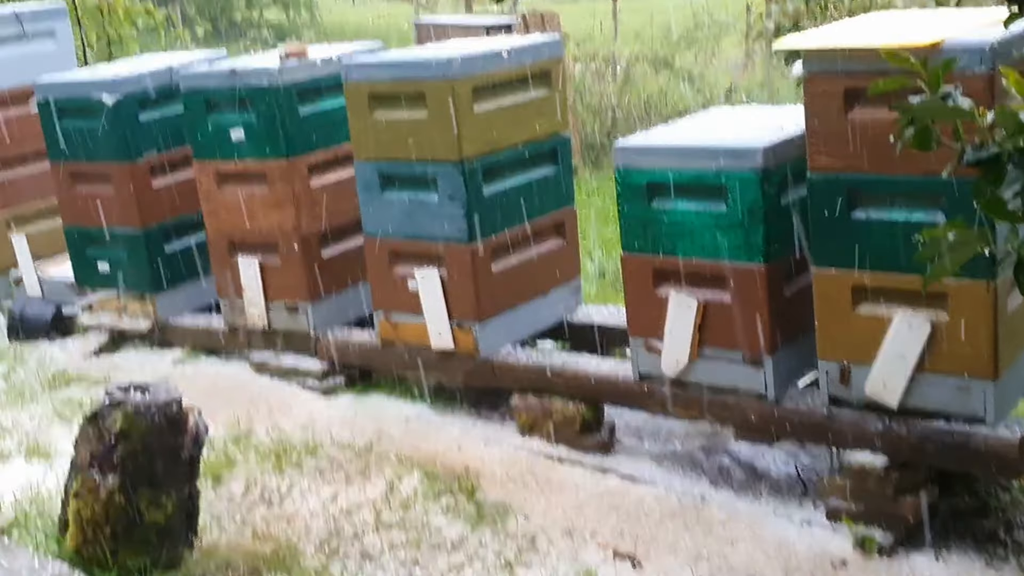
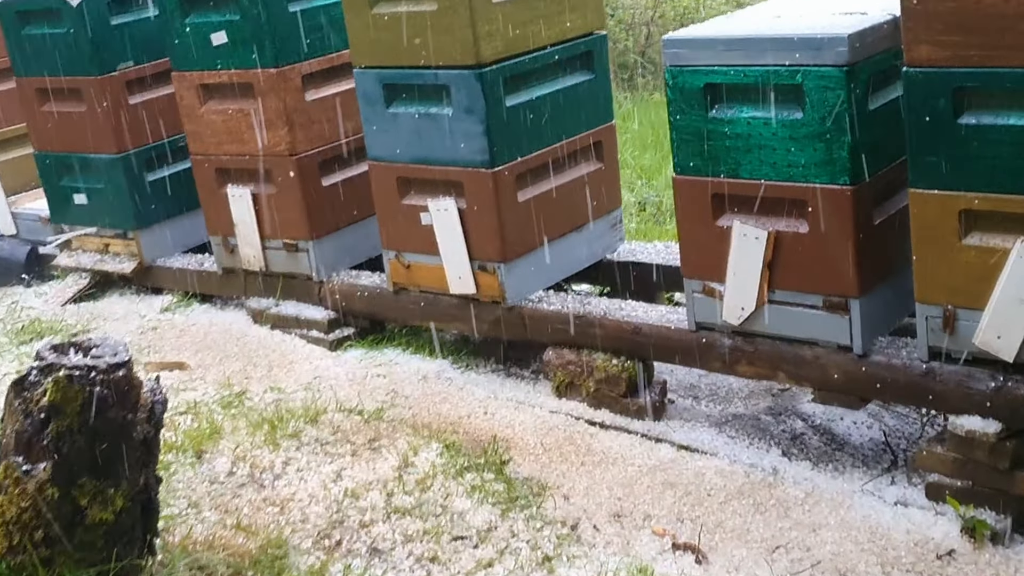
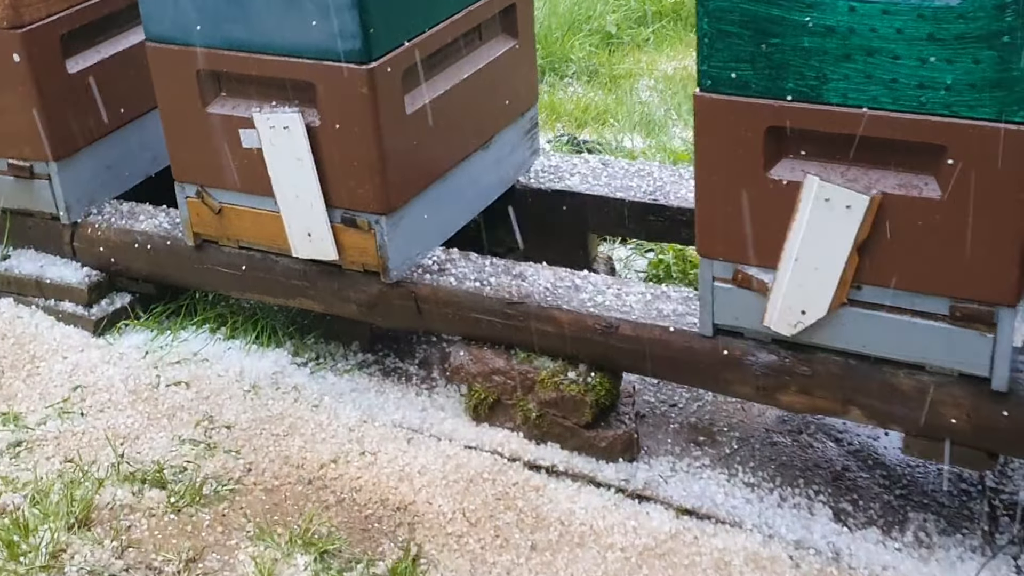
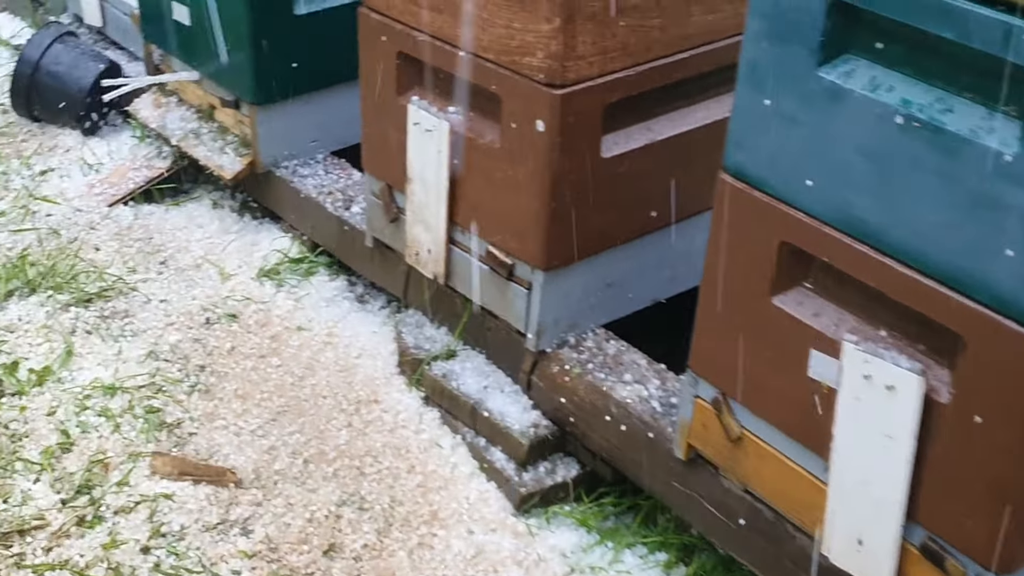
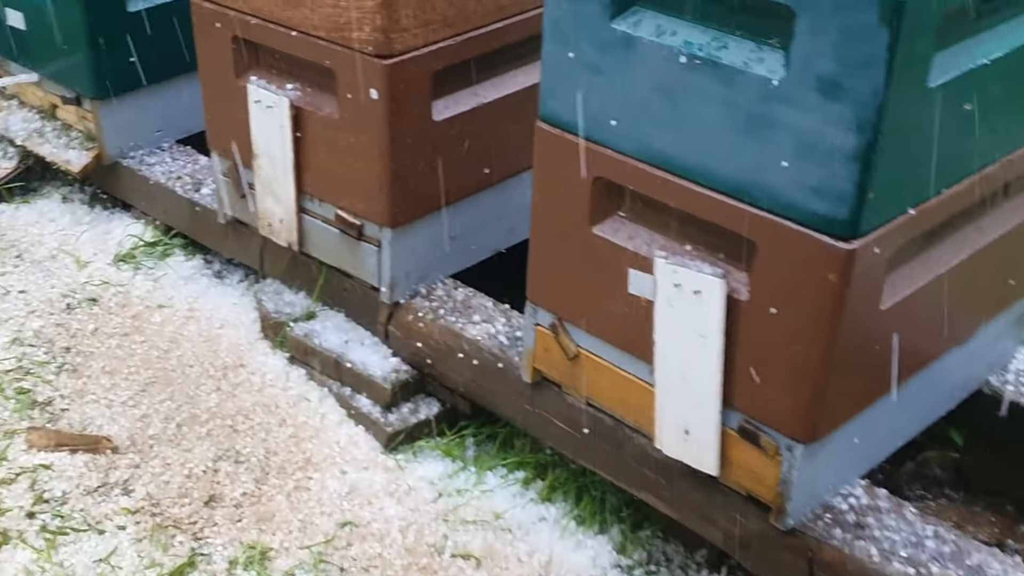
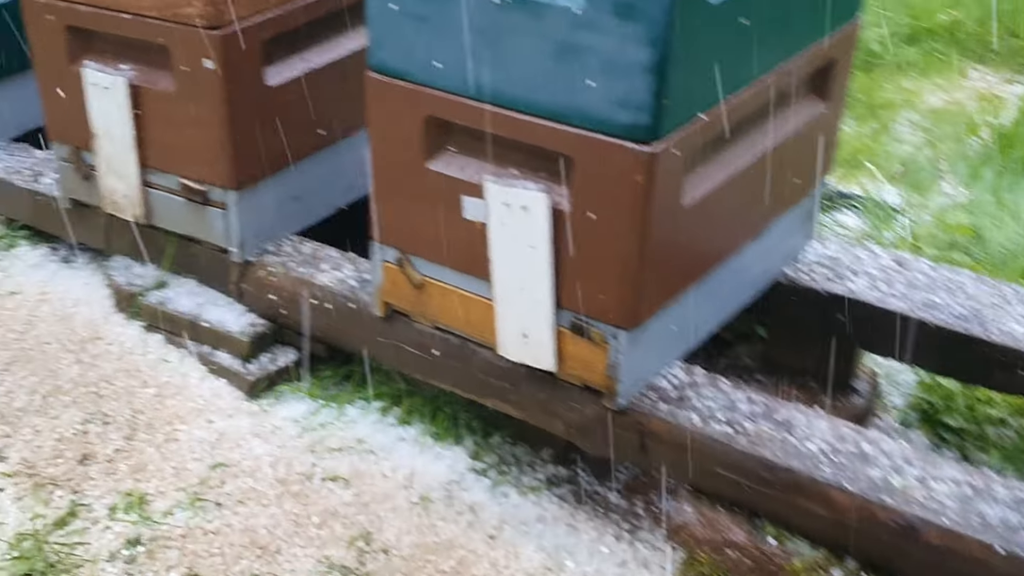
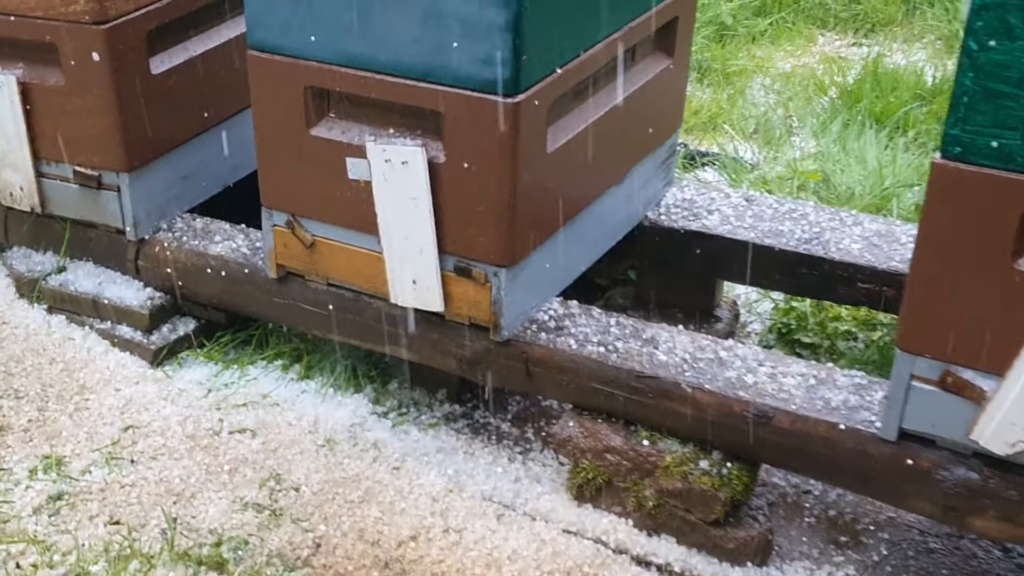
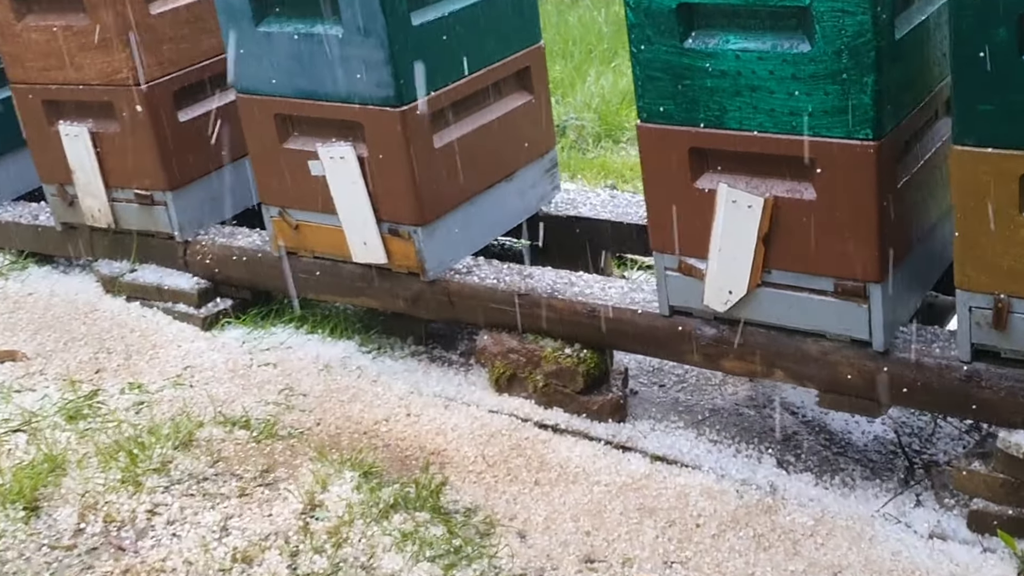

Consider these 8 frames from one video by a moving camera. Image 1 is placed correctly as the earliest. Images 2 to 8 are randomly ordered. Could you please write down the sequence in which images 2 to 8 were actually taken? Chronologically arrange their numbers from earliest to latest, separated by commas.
2, 8, 3, 7, 6, 5, 4
